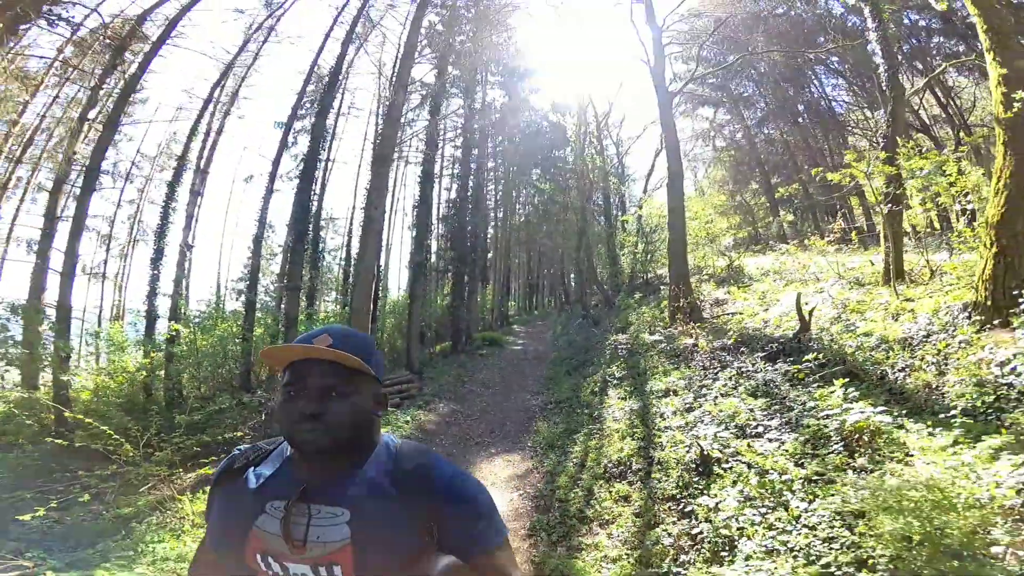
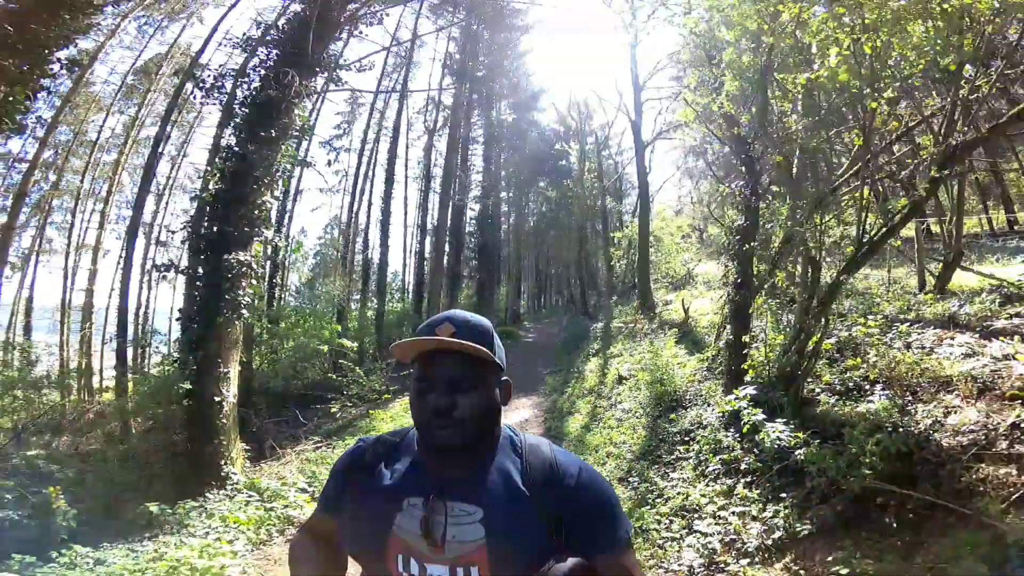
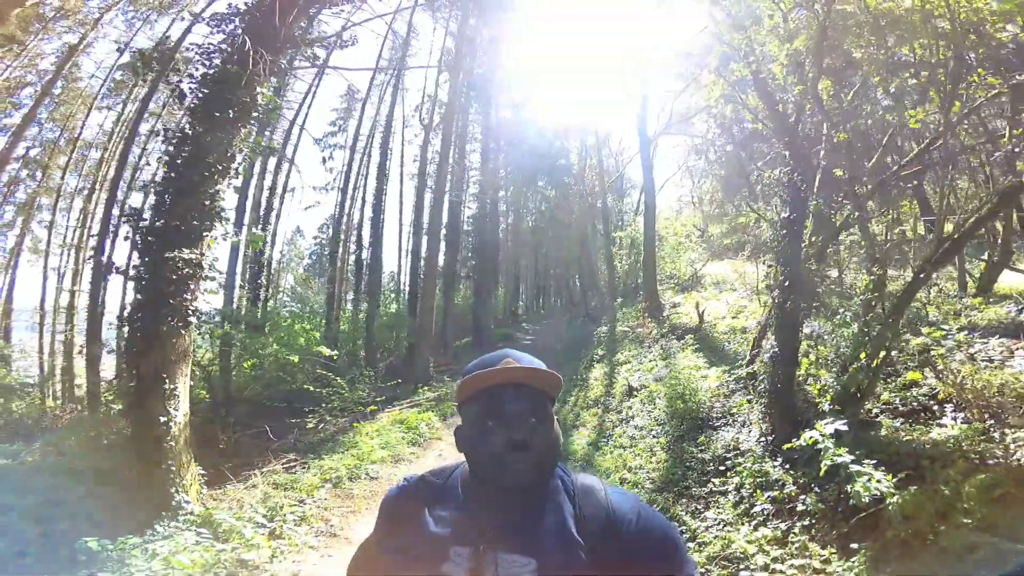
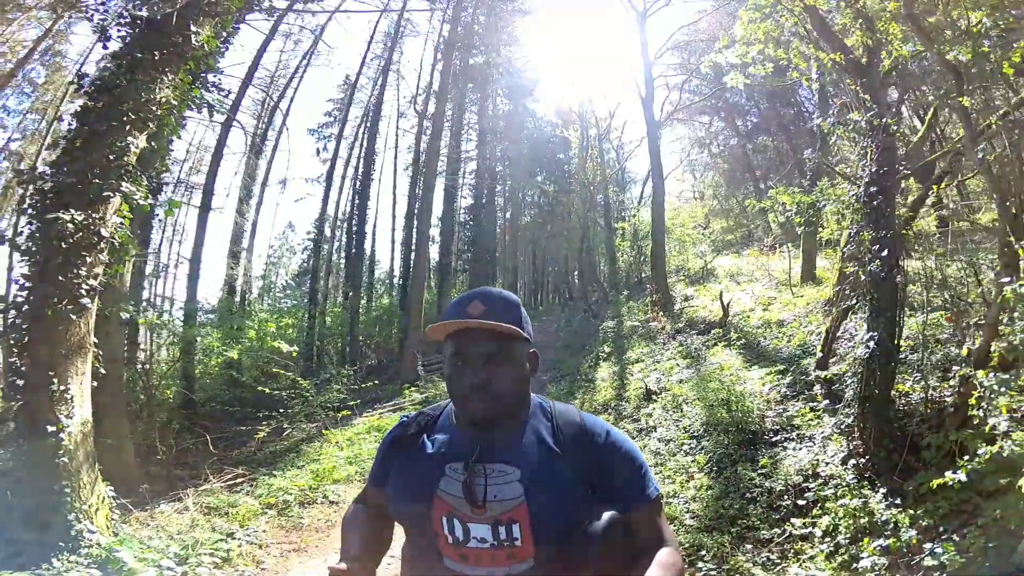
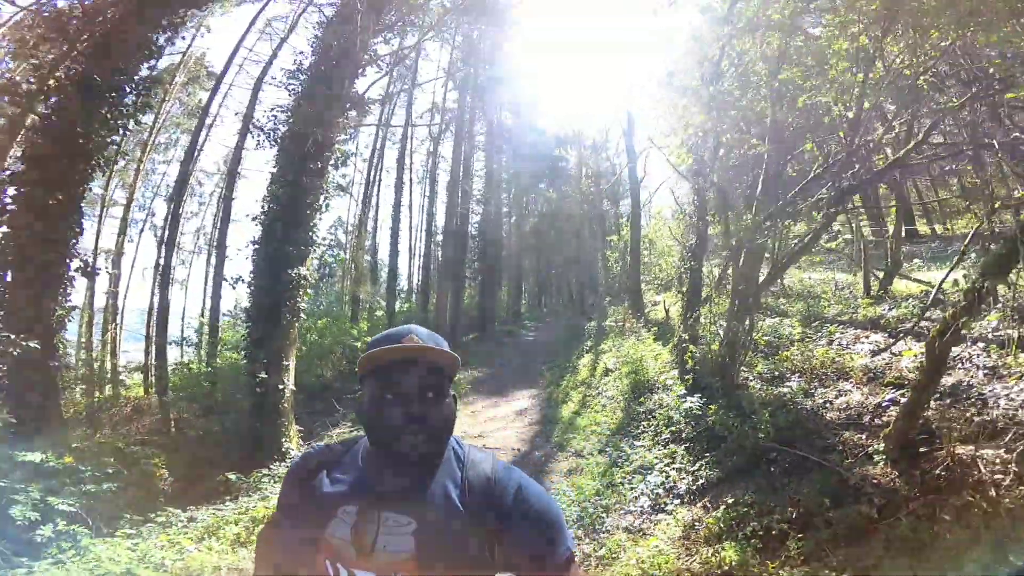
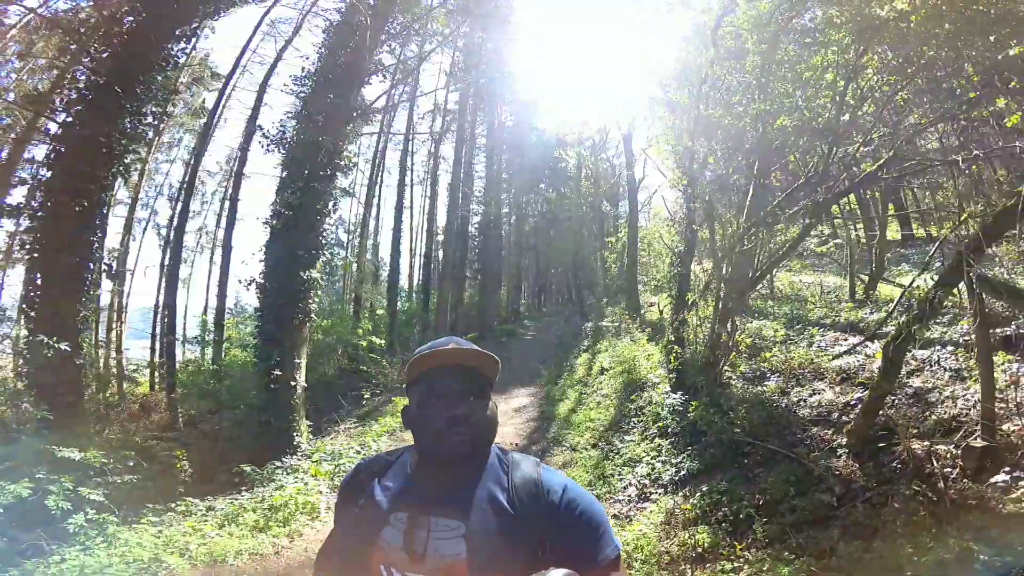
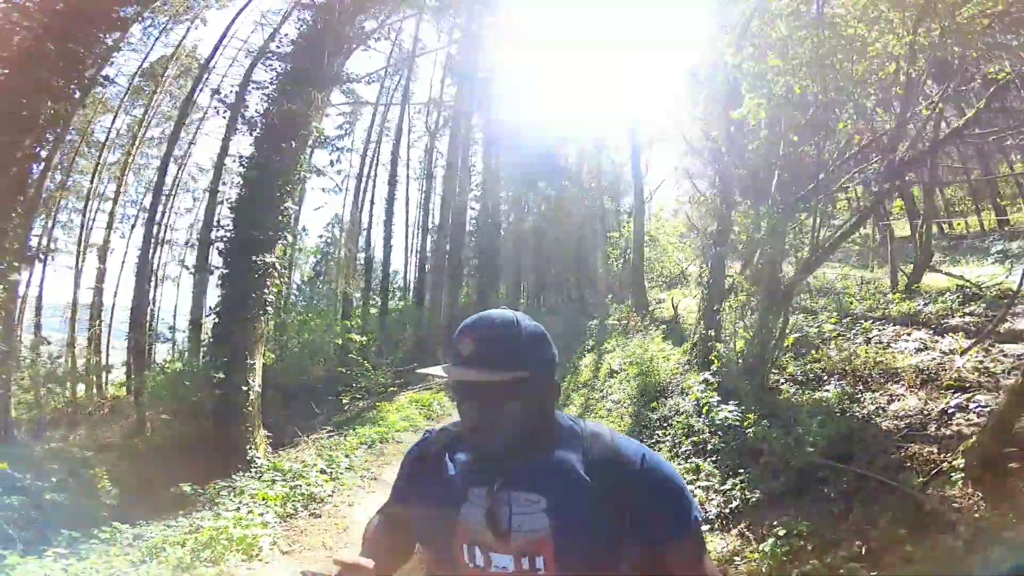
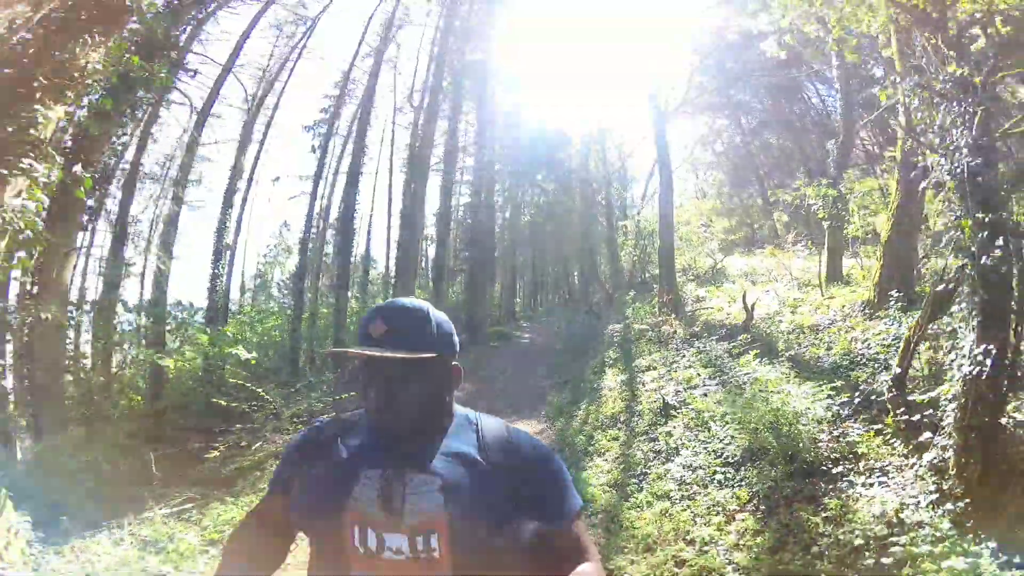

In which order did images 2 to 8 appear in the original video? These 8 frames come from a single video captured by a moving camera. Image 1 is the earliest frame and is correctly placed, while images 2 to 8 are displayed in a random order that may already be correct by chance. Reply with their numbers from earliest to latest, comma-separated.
8, 4, 3, 2, 7, 5, 6
